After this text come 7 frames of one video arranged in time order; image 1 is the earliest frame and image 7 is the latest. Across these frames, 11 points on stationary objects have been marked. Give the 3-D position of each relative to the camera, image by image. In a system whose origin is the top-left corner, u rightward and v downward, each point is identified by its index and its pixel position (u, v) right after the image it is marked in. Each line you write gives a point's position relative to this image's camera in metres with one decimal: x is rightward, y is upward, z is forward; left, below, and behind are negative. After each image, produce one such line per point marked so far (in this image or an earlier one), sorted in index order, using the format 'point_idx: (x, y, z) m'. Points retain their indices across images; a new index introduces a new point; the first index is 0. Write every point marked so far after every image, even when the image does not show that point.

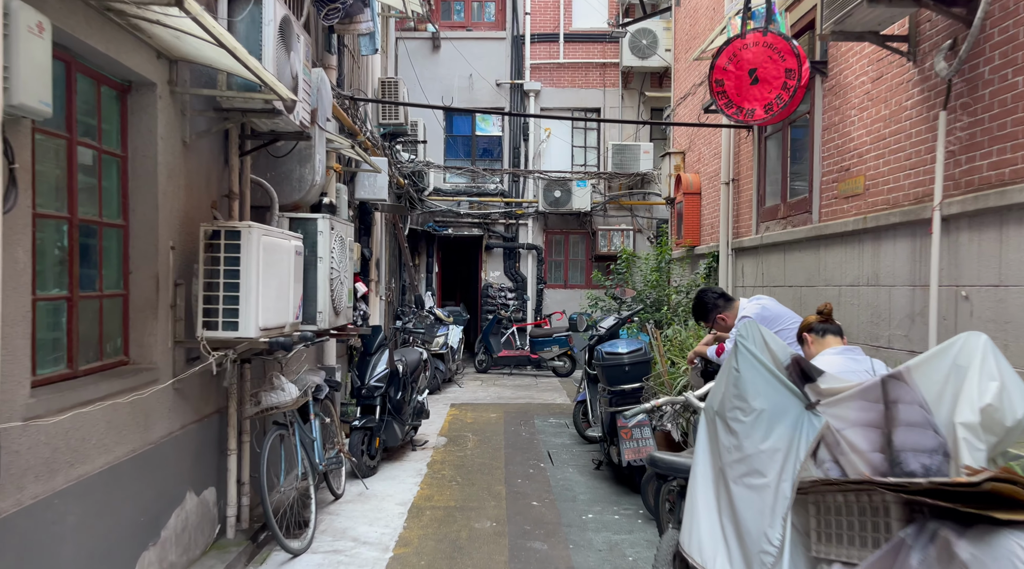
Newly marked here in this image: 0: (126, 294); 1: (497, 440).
0: (-1.8, 0.0, +3.6) m
1: (-0.1, -1.5, +7.2) m
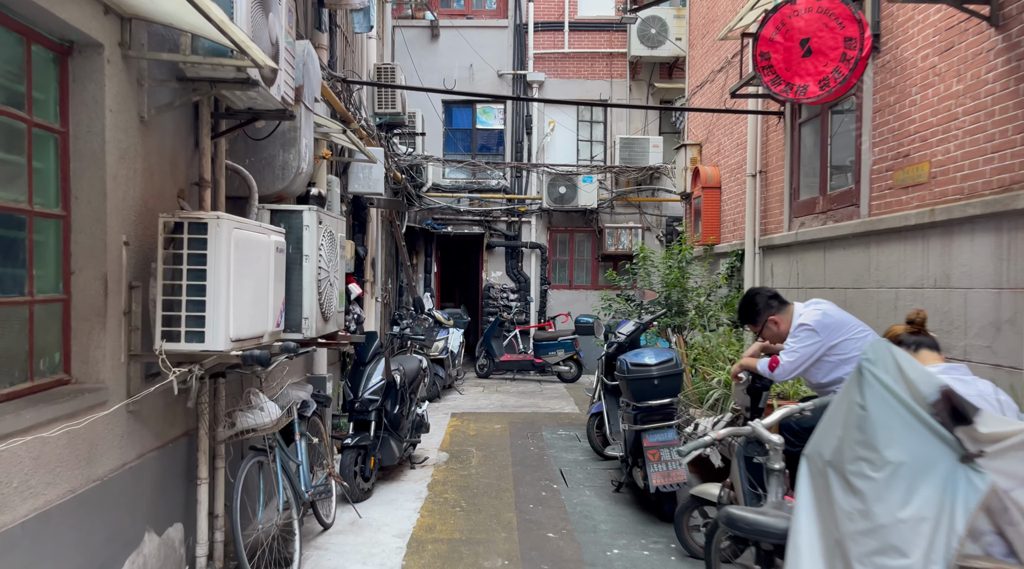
0: (-1.7, -0.1, +3.0) m
1: (-0.1, -1.5, +6.6) m
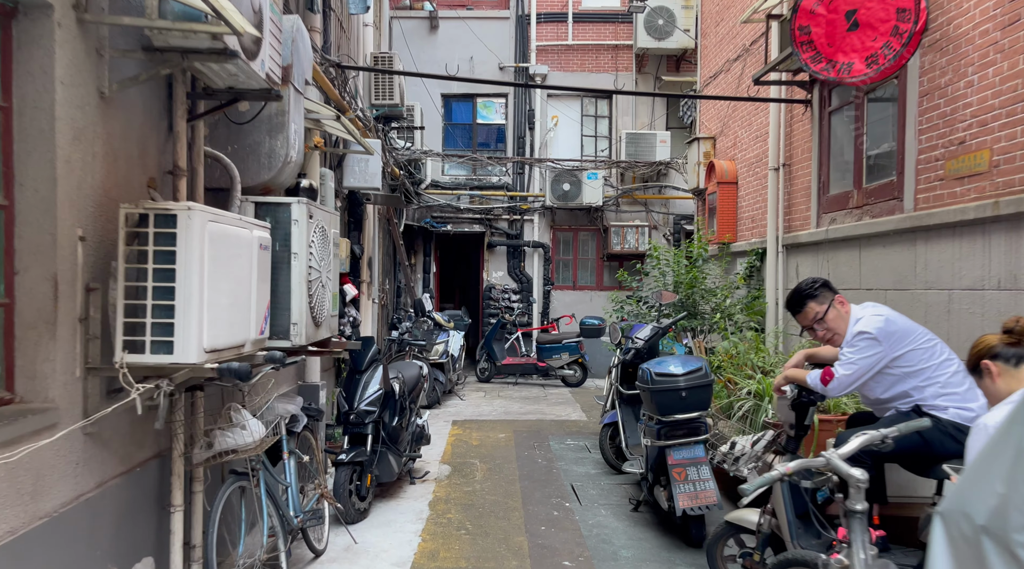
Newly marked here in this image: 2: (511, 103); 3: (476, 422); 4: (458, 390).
0: (-1.7, -0.1, +2.5) m
1: (0.0, -1.5, +6.2) m
2: (0.0, +2.9, +12.0) m
3: (-0.4, -1.5, +8.2) m
4: (-0.7, -1.4, +10.1) m
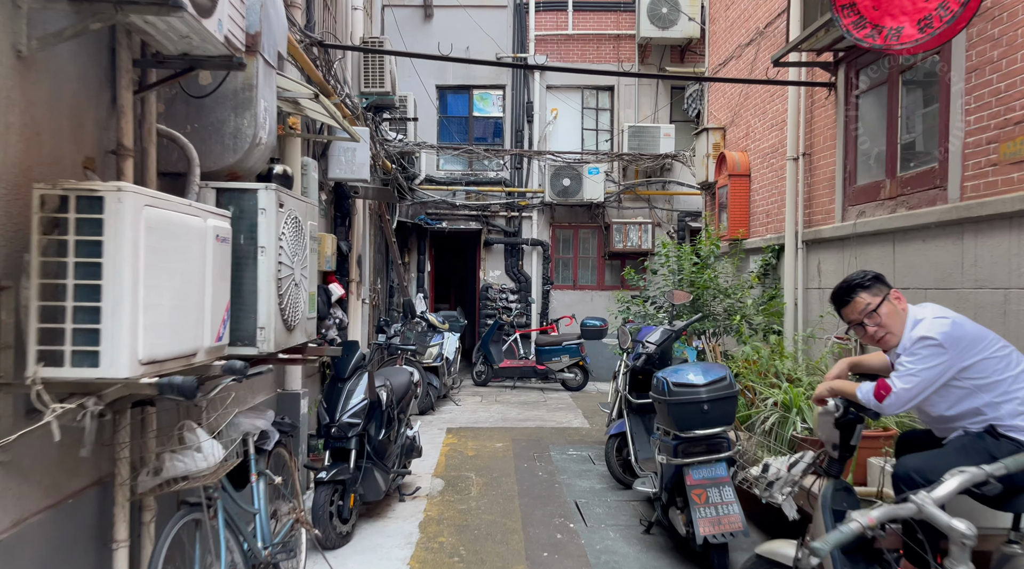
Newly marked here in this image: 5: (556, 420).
0: (-1.6, -0.1, +2.0) m
1: (0.0, -1.5, +5.7) m
2: (-0.1, +2.9, +11.6) m
3: (-0.4, -1.5, +7.7) m
4: (-0.7, -1.4, +9.7) m
5: (+0.5, -1.5, +8.2) m
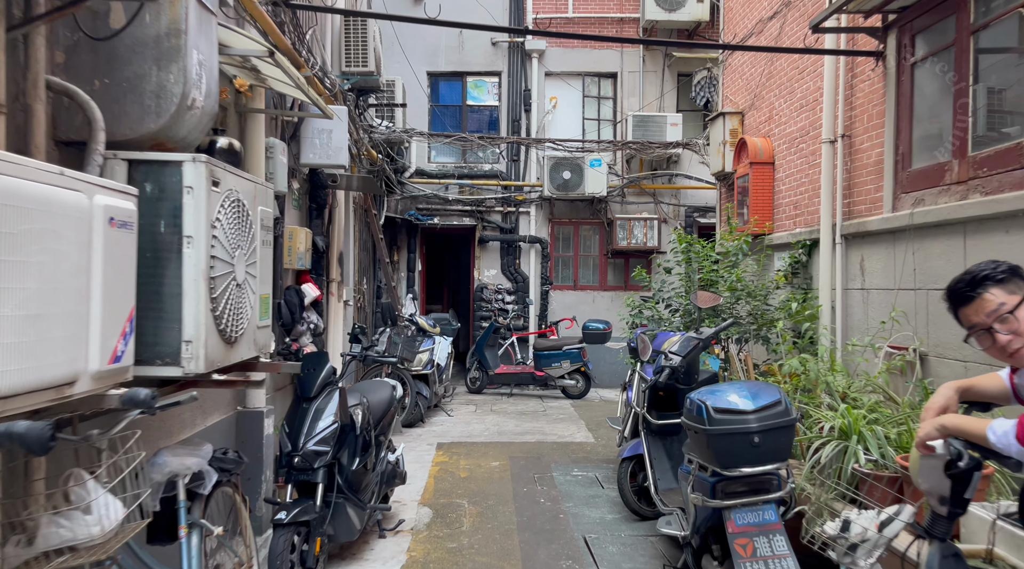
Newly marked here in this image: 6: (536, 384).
0: (-1.6, -0.1, +1.3) m
1: (0.0, -1.5, +5.0) m
2: (-0.1, +2.9, +10.8) m
3: (-0.4, -1.5, +7.0) m
4: (-0.8, -1.4, +8.9) m
5: (+0.4, -1.5, +7.5) m
6: (+0.3, -1.3, +9.7) m
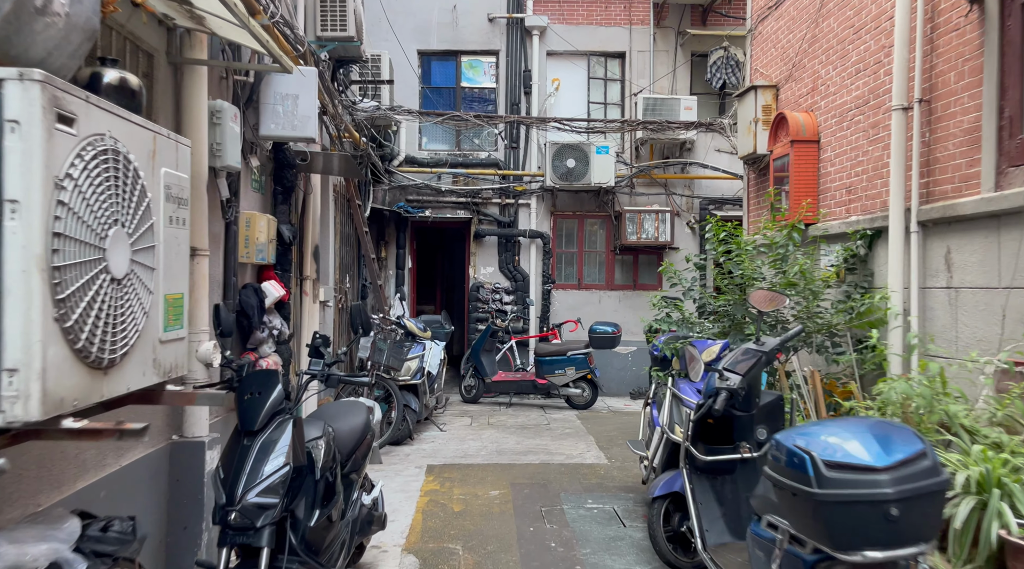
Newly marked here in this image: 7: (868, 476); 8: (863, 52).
0: (-1.6, 0.0, +0.4) m
1: (0.0, -1.5, +4.1) m
2: (-0.1, +2.9, +9.9) m
3: (-0.4, -1.4, +6.0) m
4: (-0.8, -1.4, +8.0) m
5: (+0.5, -1.5, +6.6) m
6: (+0.3, -1.2, +8.7) m
7: (+0.9, -0.5, +2.0) m
8: (+2.2, +1.5, +4.8) m
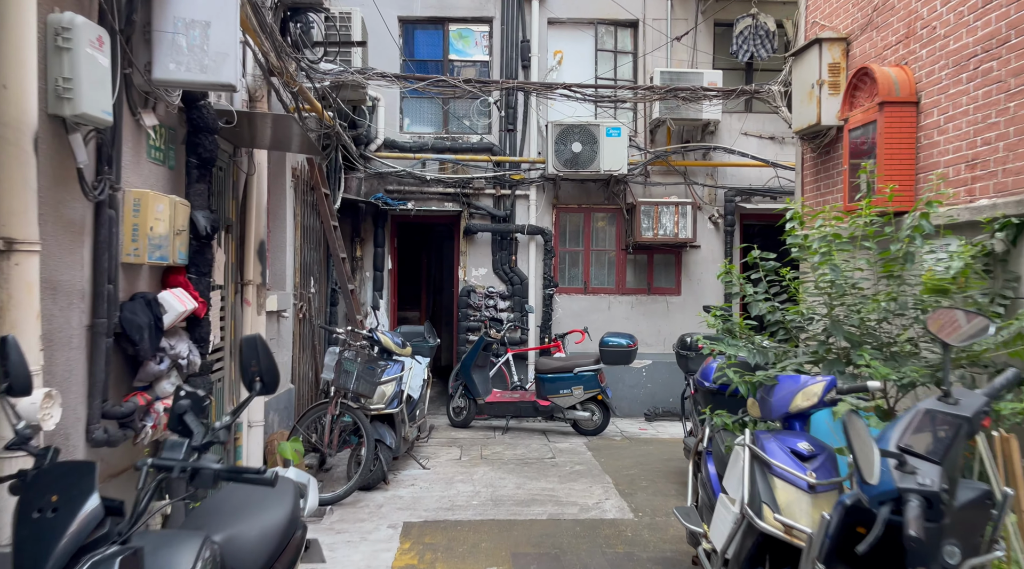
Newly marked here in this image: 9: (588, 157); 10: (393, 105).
0: (-1.5, -0.1, -1.0) m
1: (0.0, -1.5, +2.7) m
2: (-0.2, +2.8, +8.6) m
3: (-0.4, -1.5, +4.7) m
4: (-0.8, -1.4, +6.6) m
5: (+0.4, -1.5, +5.3) m
6: (+0.3, -1.3, +7.4) m
7: (+1.0, -0.5, +0.6) m
8: (+2.3, +1.4, +3.5) m
9: (+0.8, +1.3, +8.0) m
10: (-1.3, +2.0, +8.4) m
